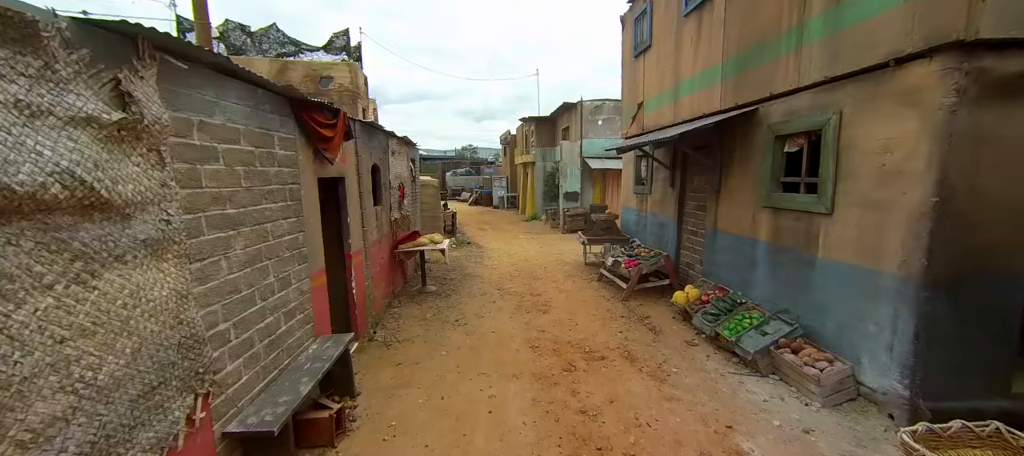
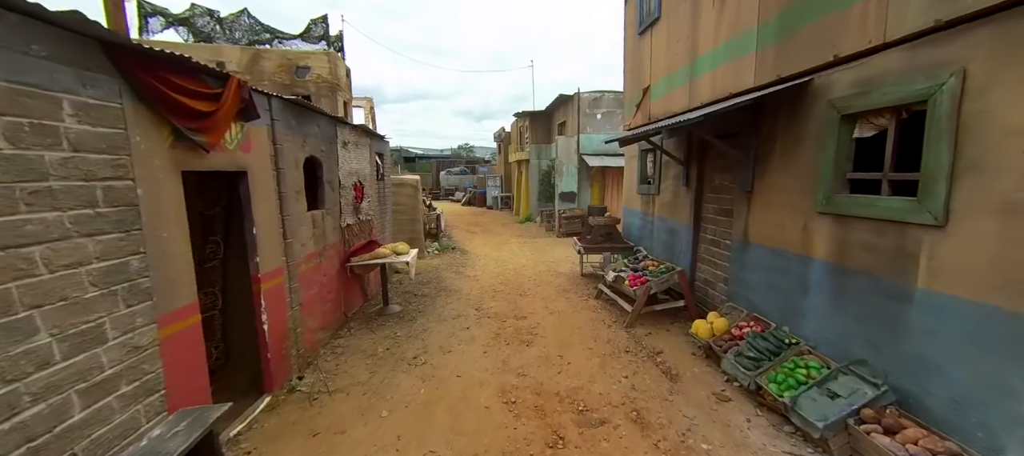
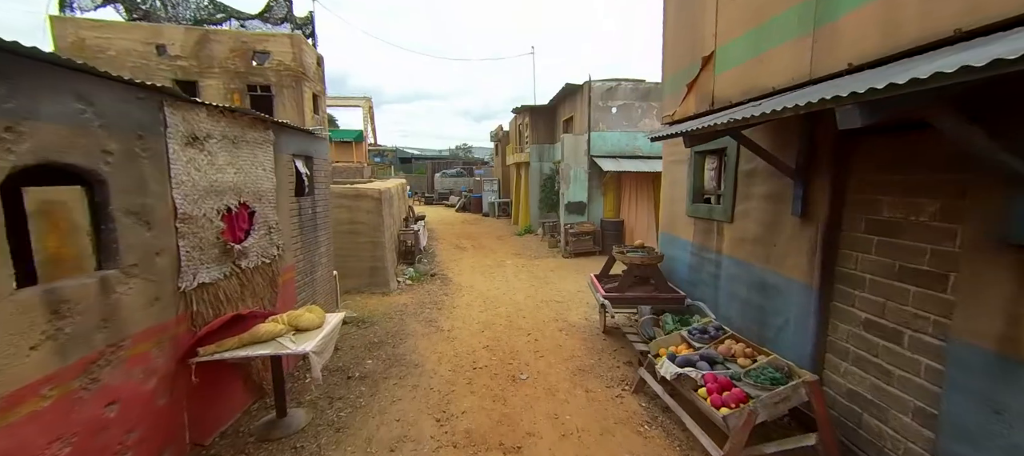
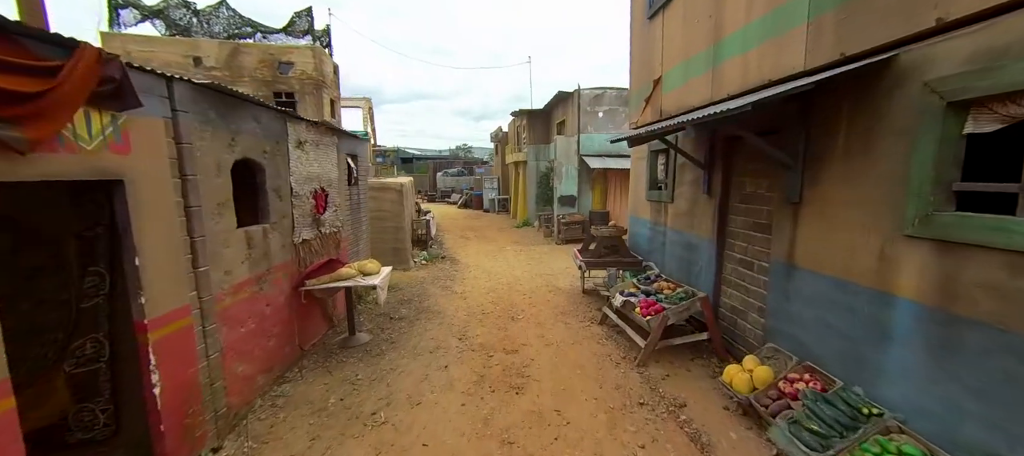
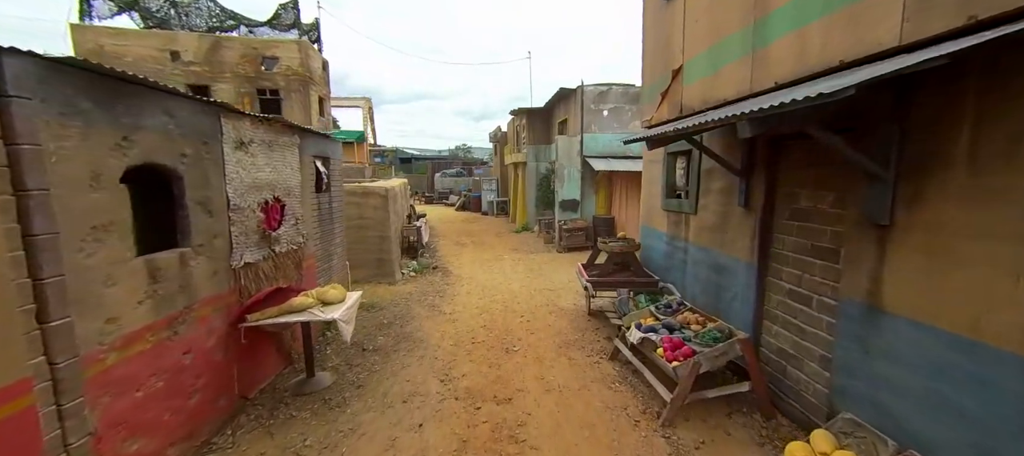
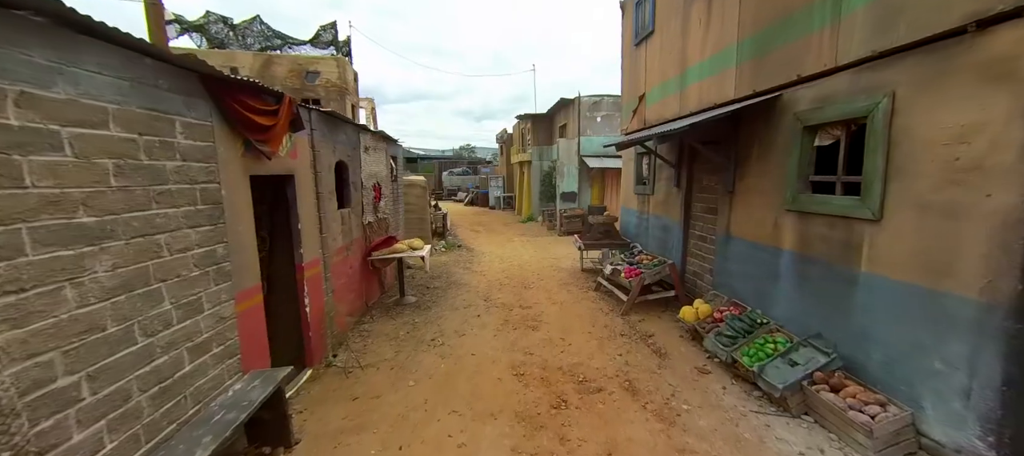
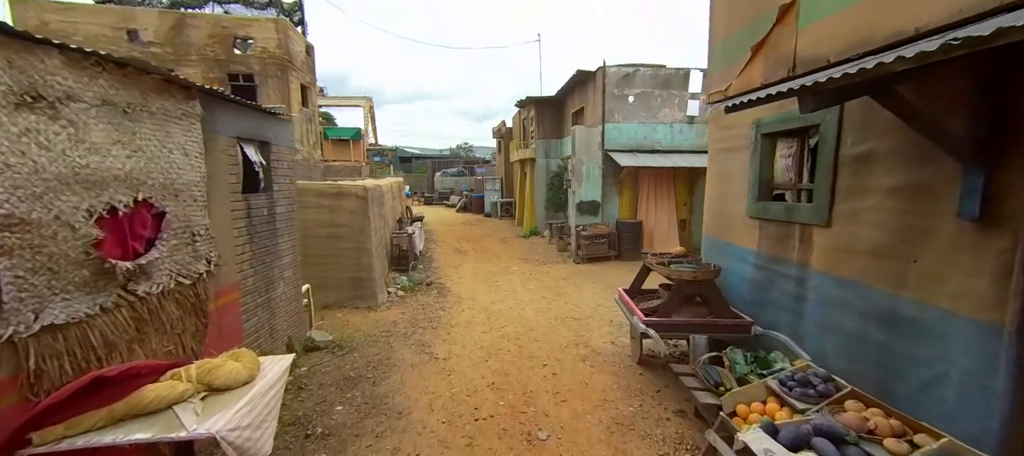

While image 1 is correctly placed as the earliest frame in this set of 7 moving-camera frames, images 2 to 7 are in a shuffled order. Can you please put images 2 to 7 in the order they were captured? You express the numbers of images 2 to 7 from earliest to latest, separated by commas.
6, 2, 4, 5, 3, 7
